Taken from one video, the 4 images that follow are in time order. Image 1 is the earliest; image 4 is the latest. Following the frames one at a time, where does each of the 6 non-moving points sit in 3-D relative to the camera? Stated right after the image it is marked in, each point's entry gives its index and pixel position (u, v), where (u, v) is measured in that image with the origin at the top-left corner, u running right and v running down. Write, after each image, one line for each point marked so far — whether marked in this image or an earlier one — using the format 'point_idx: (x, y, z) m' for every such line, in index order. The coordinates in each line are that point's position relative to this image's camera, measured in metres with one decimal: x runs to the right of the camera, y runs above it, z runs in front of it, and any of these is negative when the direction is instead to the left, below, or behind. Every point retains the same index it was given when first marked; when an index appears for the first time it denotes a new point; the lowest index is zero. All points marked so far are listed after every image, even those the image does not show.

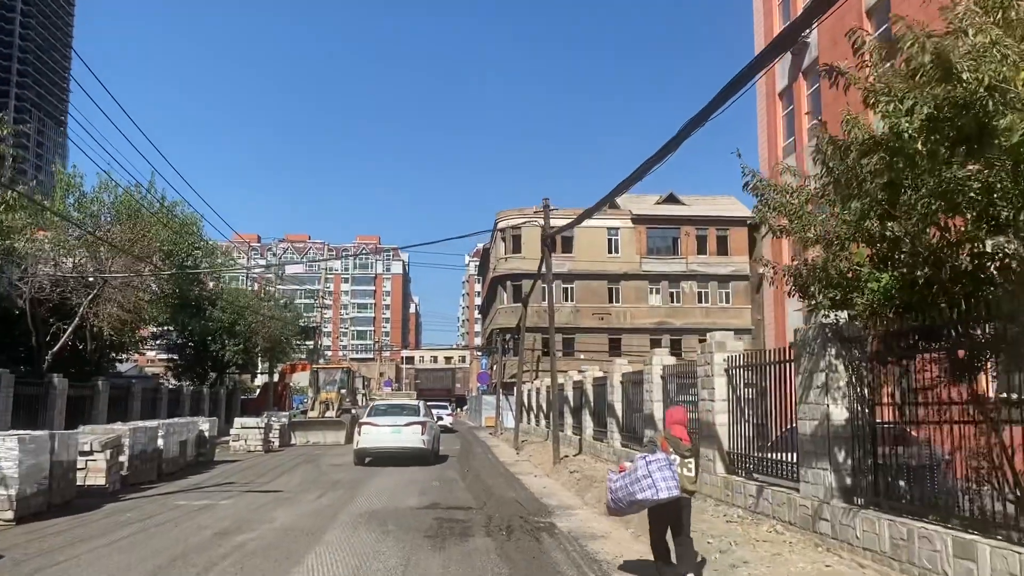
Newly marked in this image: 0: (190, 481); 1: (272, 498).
0: (-5.7, -3.4, +15.4) m
1: (-3.6, -3.2, +13.1) m
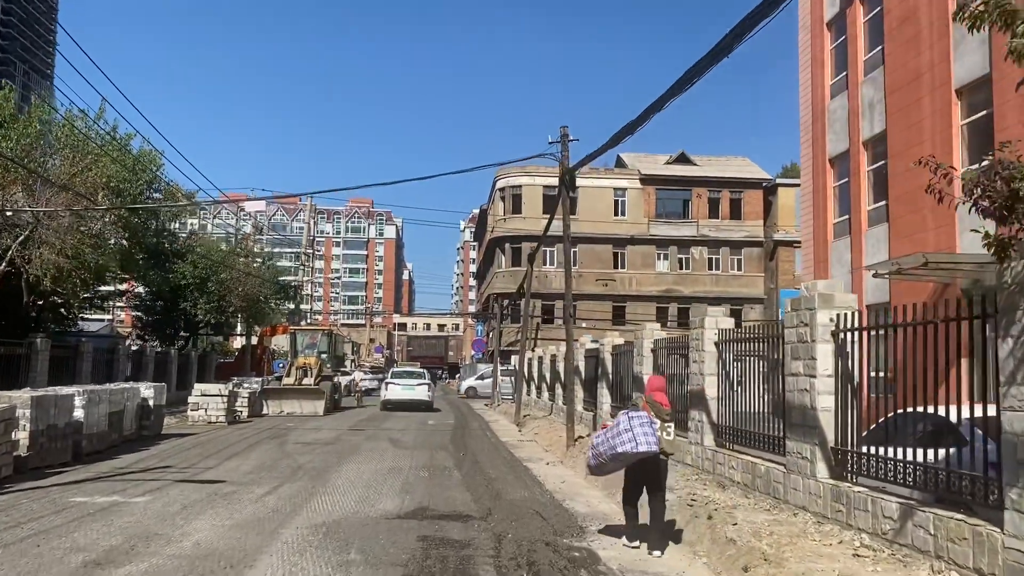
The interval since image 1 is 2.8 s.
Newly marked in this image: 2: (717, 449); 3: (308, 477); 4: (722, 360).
0: (-5.5, -2.5, +12.2) m
1: (-3.5, -2.3, +10.0) m
2: (+2.5, -2.0, +10.7) m
3: (-2.6, -2.5, +11.3) m
4: (+2.6, -0.9, +10.9) m
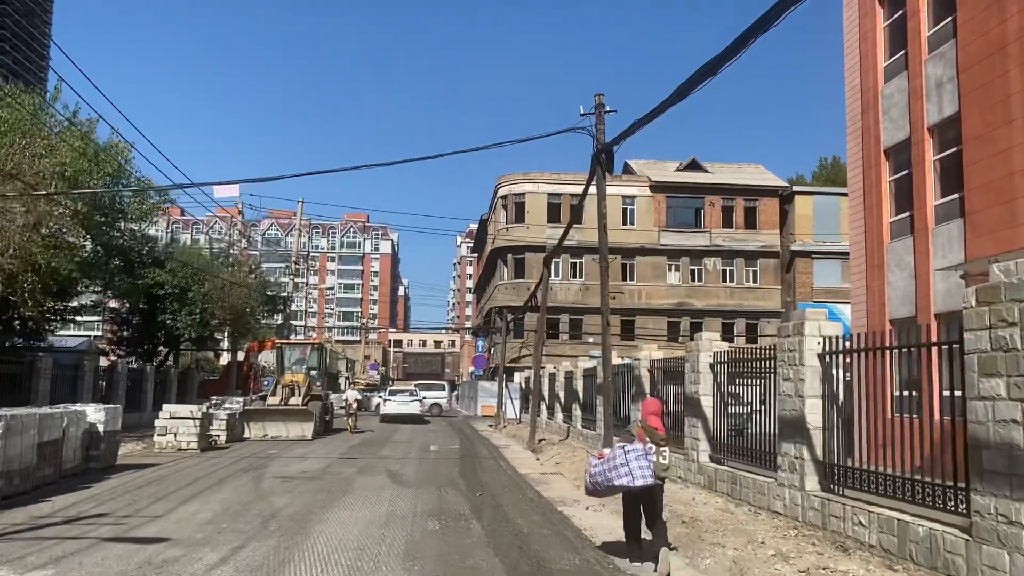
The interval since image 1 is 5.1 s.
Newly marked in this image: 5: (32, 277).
0: (-5.2, -2.4, +9.5) m
1: (-3.1, -2.3, +7.3) m
2: (+2.9, -1.9, +8.0) m
3: (-2.3, -2.4, +8.6) m
4: (+3.0, -0.8, +8.2) m
5: (-10.0, +0.3, +18.5) m
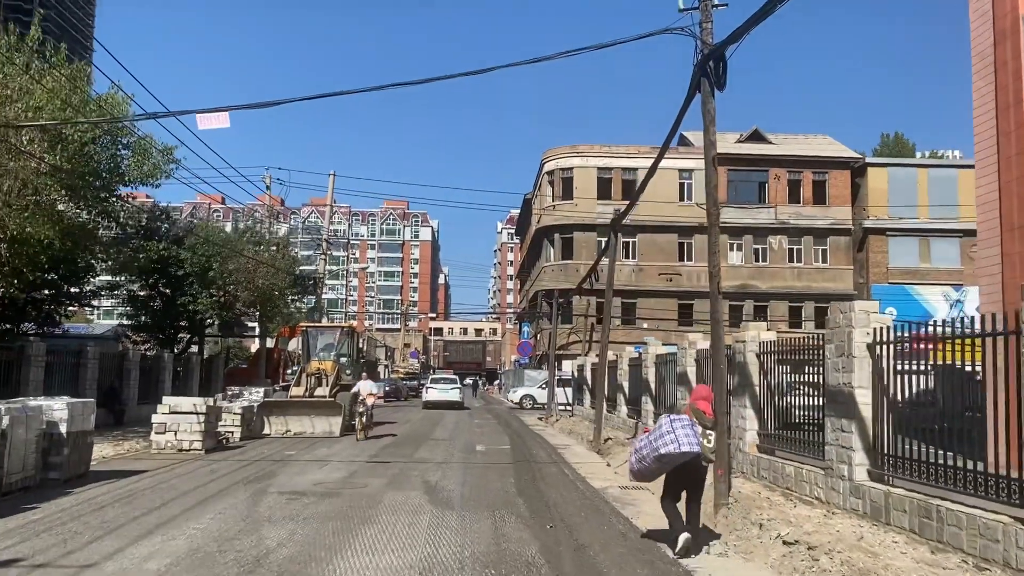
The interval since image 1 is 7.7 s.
0: (-4.5, -2.0, +6.6) m
1: (-2.5, -1.9, +4.3) m
2: (+3.5, -1.5, +4.7) m
3: (-1.6, -2.0, +5.6) m
4: (+3.6, -0.4, +4.9) m
5: (-8.9, +0.7, +15.8) m
